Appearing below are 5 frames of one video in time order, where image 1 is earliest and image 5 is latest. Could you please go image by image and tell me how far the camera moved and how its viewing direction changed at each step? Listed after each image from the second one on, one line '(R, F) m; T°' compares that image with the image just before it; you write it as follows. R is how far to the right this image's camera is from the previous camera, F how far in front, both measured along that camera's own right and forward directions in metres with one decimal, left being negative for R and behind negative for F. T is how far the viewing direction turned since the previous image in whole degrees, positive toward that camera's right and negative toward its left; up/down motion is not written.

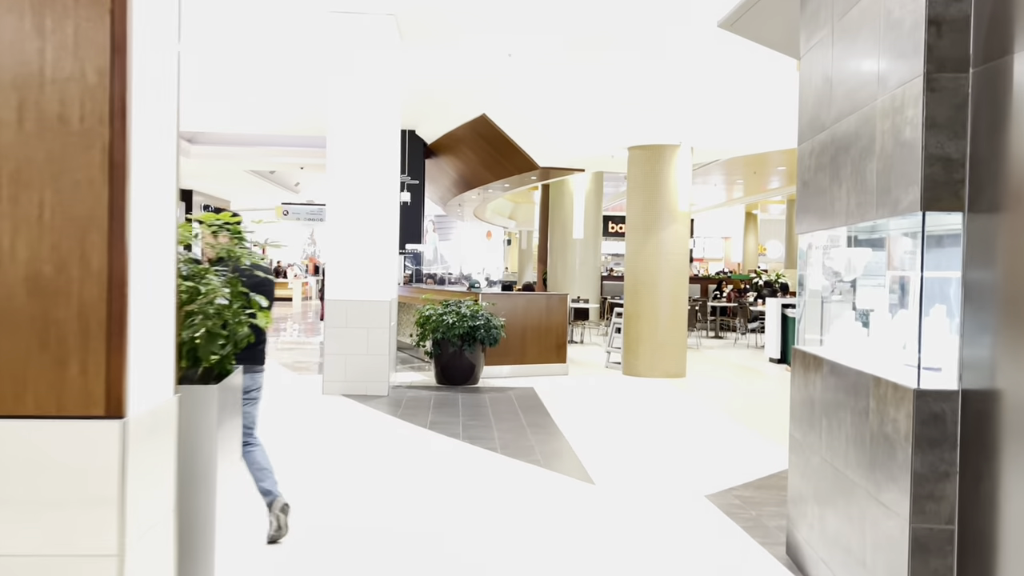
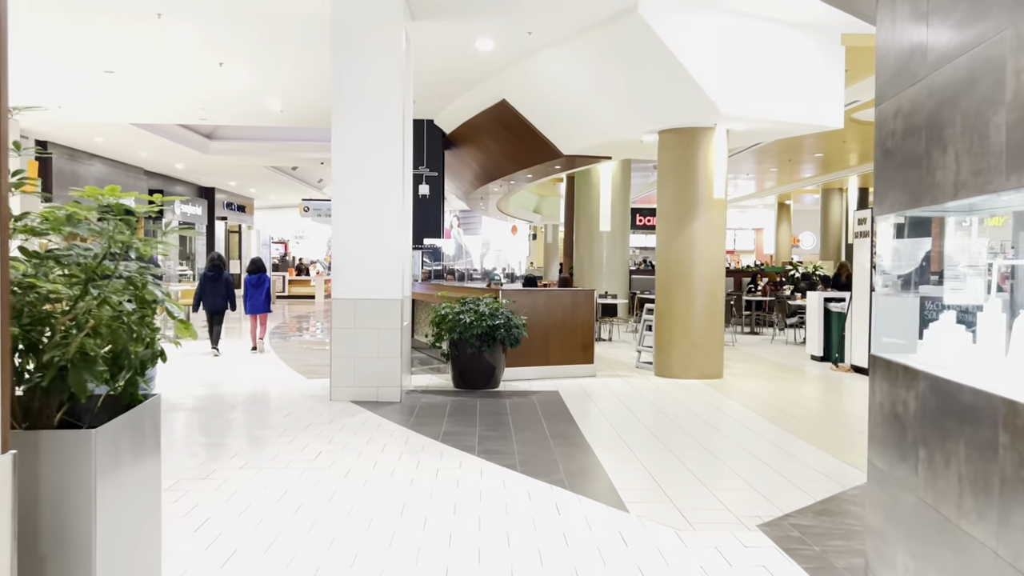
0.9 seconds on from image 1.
(0.0, +0.6) m; -2°
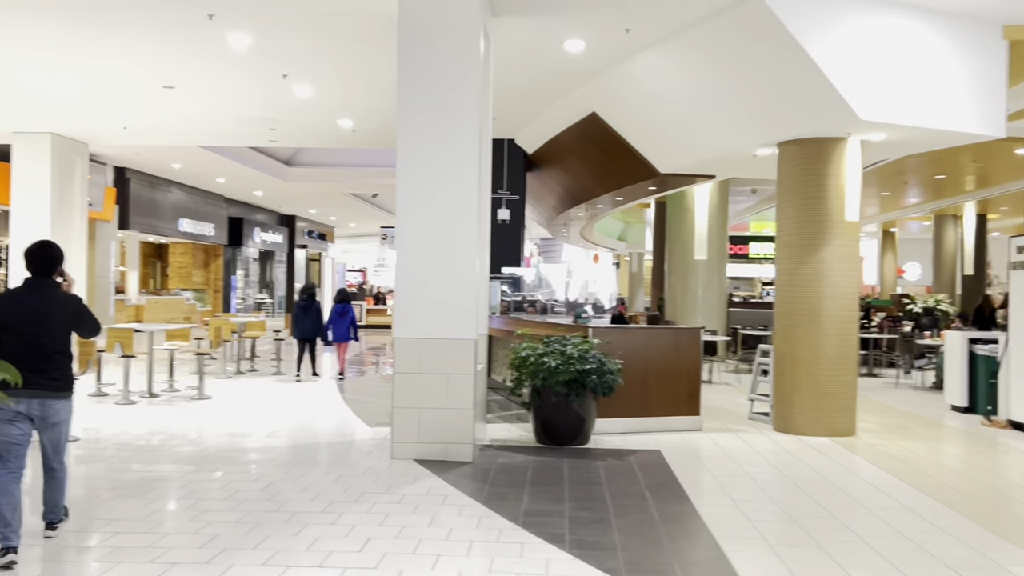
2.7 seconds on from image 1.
(-0.1, +1.1) m; -5°
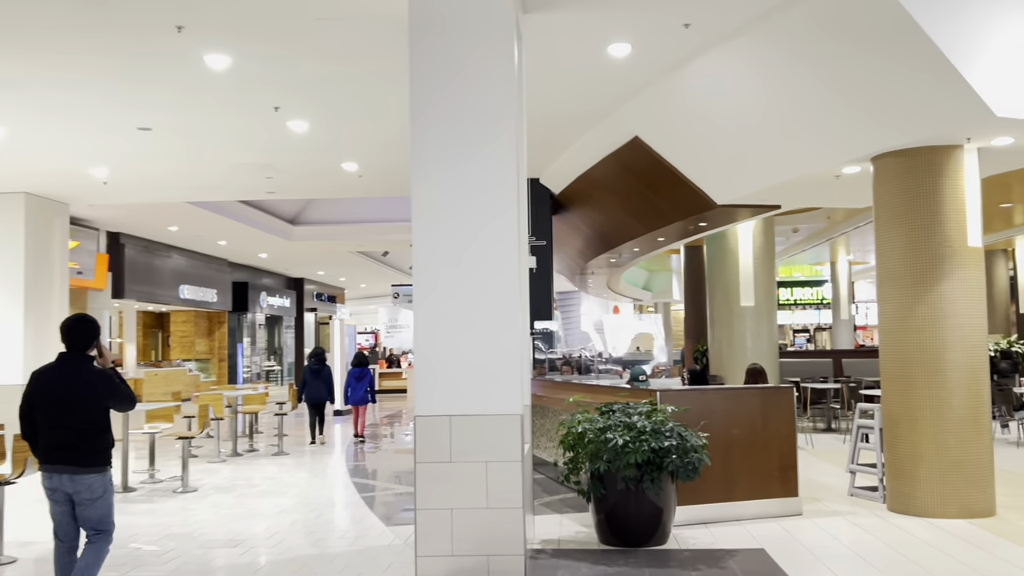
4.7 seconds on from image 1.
(-0.2, +1.3) m; -1°
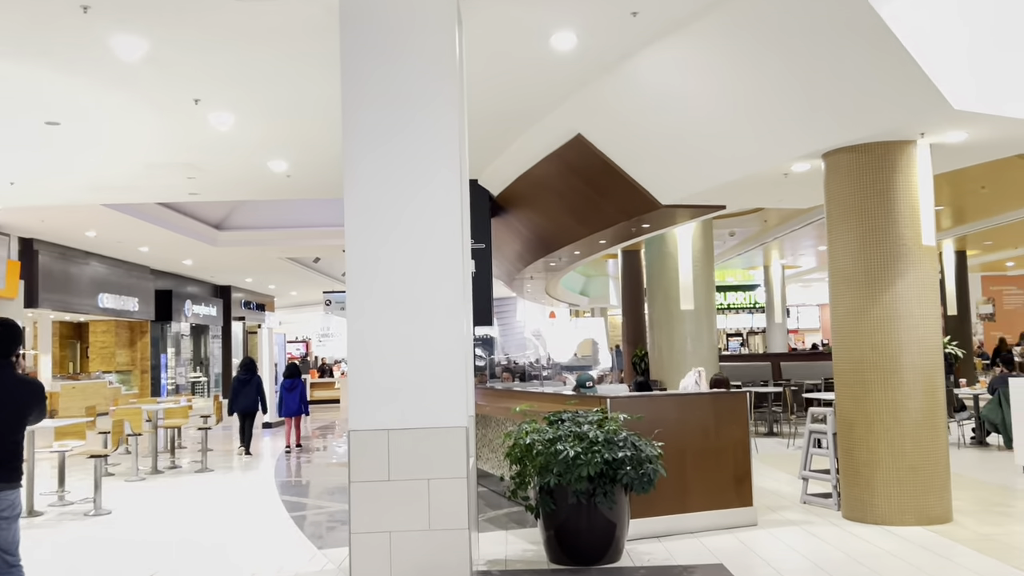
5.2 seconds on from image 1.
(0.0, +0.3) m; +4°
